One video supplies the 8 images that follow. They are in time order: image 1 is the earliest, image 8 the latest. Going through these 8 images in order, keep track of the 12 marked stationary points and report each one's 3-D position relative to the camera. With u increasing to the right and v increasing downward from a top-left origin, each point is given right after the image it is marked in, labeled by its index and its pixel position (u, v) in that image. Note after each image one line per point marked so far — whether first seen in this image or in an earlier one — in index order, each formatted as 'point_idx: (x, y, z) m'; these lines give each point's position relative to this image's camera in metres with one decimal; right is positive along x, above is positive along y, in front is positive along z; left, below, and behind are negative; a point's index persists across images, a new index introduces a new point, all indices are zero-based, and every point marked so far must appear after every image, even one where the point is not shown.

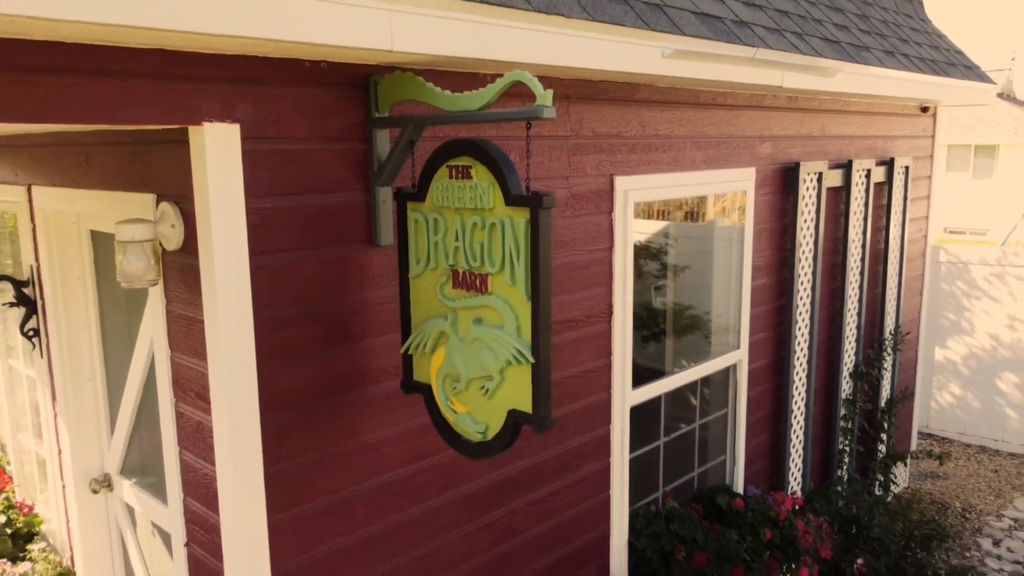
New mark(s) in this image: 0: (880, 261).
0: (+1.9, +0.2, +4.1) m
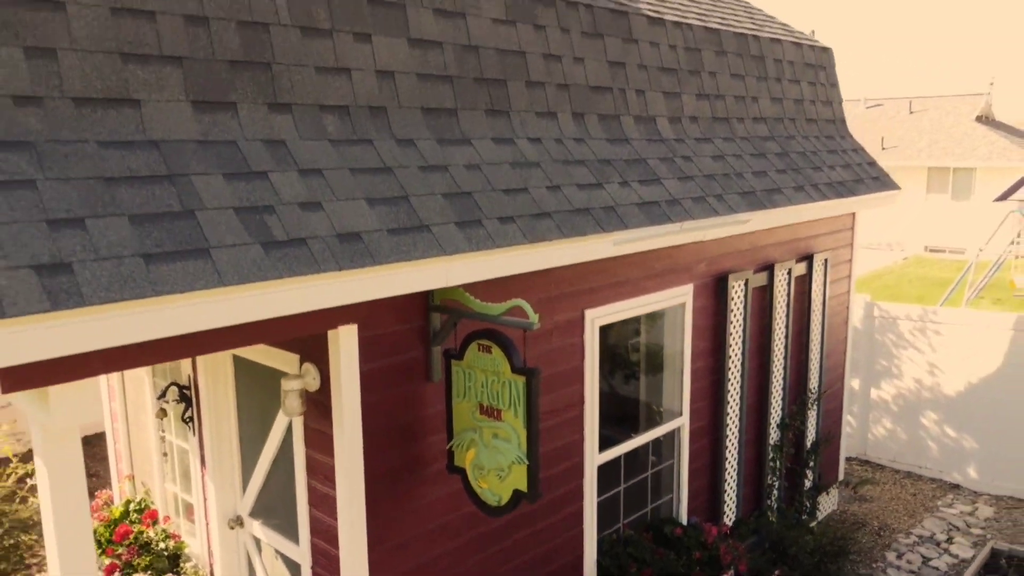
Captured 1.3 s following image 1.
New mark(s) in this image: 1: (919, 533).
0: (+1.9, -0.3, +5.2) m
1: (+3.0, -1.7, +5.8) m
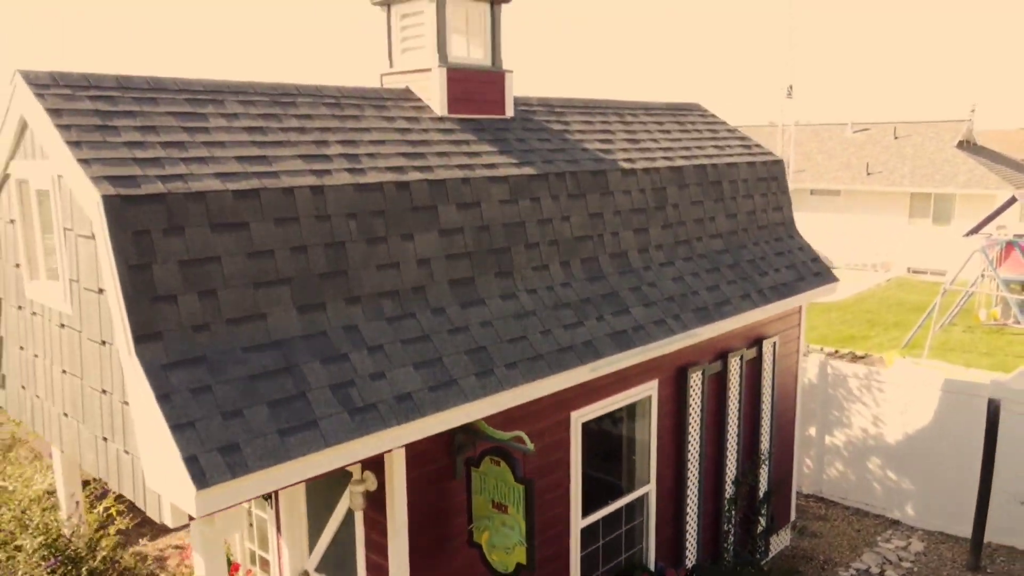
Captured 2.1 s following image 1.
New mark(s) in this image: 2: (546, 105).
0: (+1.9, -0.9, +6.3) m
1: (+3.0, -2.3, +6.8) m
2: (+0.2, +1.3, +5.7) m
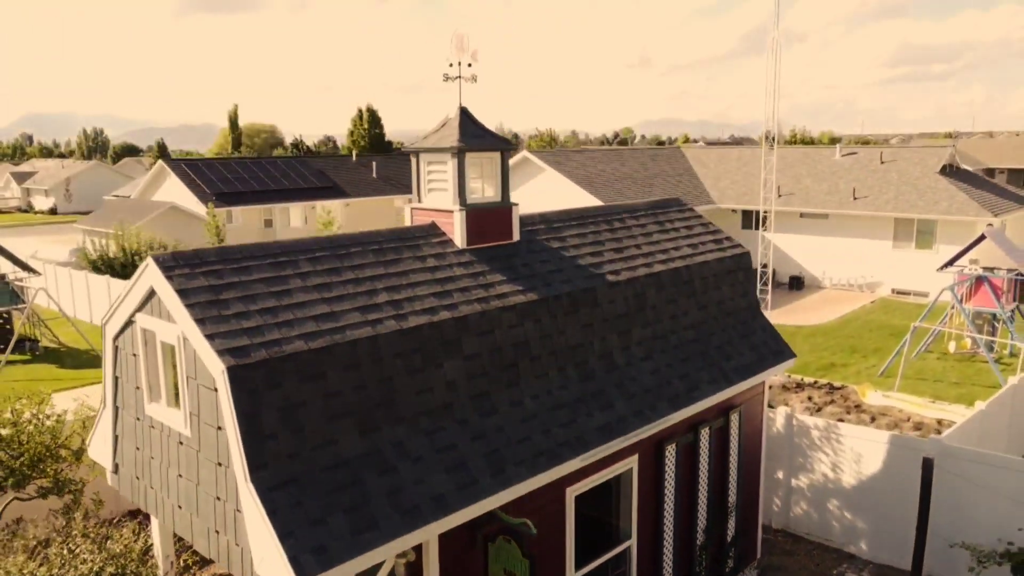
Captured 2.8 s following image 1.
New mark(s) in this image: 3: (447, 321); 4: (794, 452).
0: (+1.9, -1.6, +7.4) m
1: (+3.0, -3.0, +8.0) m
2: (+0.3, +0.6, +6.9) m
3: (-0.4, -0.2, +5.2) m
4: (+3.3, -1.9, +9.4) m
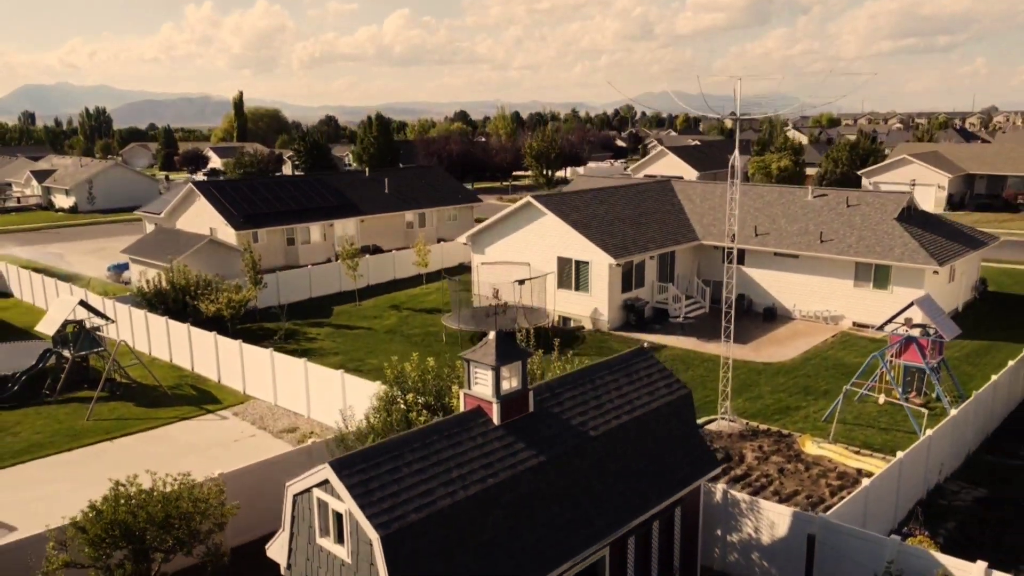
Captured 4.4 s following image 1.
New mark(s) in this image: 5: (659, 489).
0: (+2.1, -3.5, +11.0) m
1: (+3.2, -4.8, +11.6) m
2: (+0.5, -1.3, +10.4) m
3: (-0.2, -2.1, +8.7) m
4: (+3.5, -3.7, +13.0) m
5: (+1.9, -2.6, +10.3) m
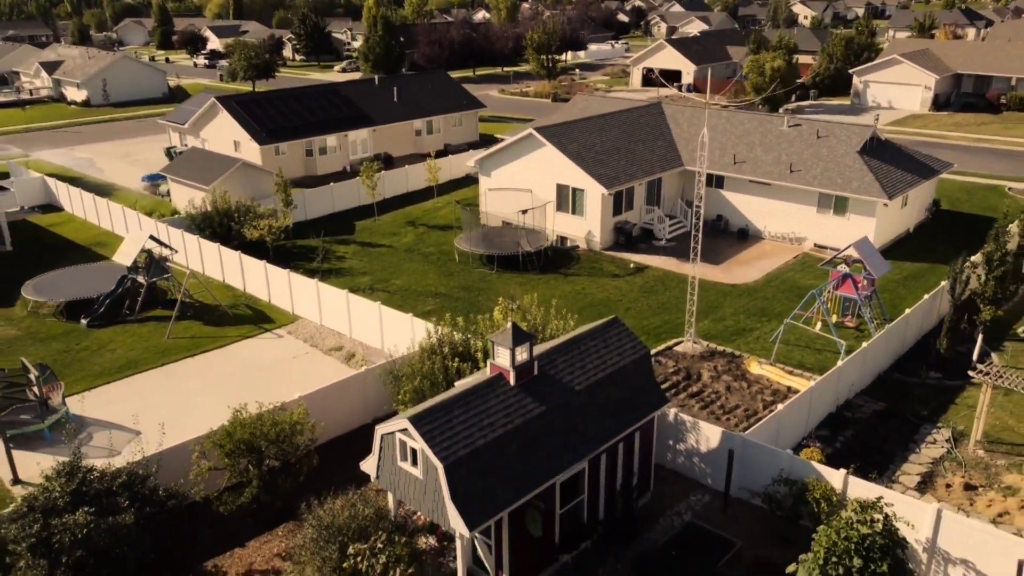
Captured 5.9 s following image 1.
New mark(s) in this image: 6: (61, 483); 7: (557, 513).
0: (+2.3, -3.3, +15.8) m
1: (+3.4, -4.6, +16.7) m
2: (+0.7, -1.2, +14.9) m
3: (0.0, -2.3, +13.4) m
4: (+3.7, -3.2, +17.8) m
5: (+2.0, -2.5, +15.0) m
6: (-8.1, -3.5, +14.6) m
7: (+0.8, -4.0, +14.4) m
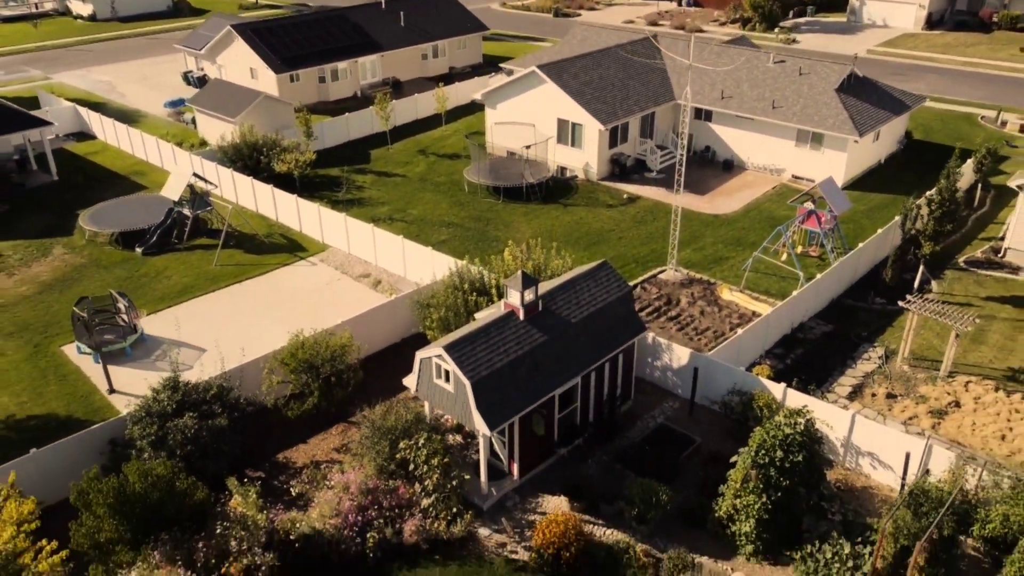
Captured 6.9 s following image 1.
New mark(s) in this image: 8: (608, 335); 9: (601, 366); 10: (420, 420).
0: (+2.5, -2.1, +19.8) m
1: (+3.6, -3.2, +20.8) m
2: (+0.9, -0.1, +18.6) m
3: (+0.2, -1.4, +17.3) m
4: (+3.9, -1.7, +21.8) m
5: (+2.2, -1.4, +18.9) m
6: (-7.9, -2.4, +18.6) m
7: (+1.0, -3.0, +18.5) m
8: (+2.2, -1.1, +19.0) m
9: (+2.1, -1.9, +19.2) m
10: (-2.1, -3.0, +18.6) m
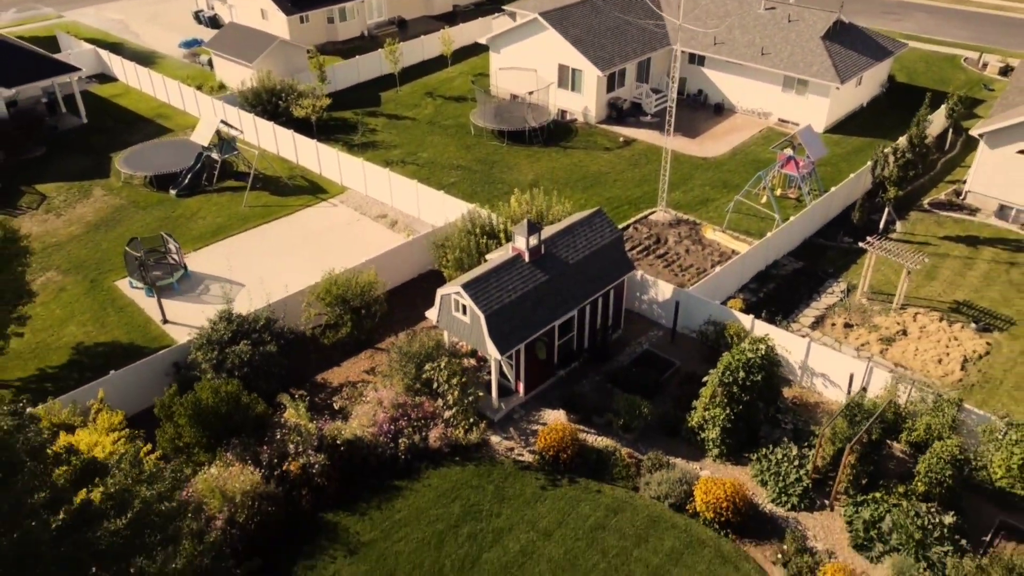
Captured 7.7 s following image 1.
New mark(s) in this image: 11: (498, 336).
0: (+2.7, -0.5, +22.9) m
1: (+3.8, -1.6, +24.0) m
2: (+1.1, +1.3, +21.6) m
3: (+0.3, -0.1, +20.3) m
4: (+4.0, 0.0, +24.9) m
5: (+2.4, +0.1, +21.9) m
6: (-7.7, -1.0, +21.7) m
7: (+1.2, -1.5, +21.7) m
8: (+2.4, +0.3, +22.0) m
9: (+2.2, -0.4, +22.3) m
10: (-1.9, -1.6, +21.8) m
11: (-0.3, -1.2, +19.7) m
